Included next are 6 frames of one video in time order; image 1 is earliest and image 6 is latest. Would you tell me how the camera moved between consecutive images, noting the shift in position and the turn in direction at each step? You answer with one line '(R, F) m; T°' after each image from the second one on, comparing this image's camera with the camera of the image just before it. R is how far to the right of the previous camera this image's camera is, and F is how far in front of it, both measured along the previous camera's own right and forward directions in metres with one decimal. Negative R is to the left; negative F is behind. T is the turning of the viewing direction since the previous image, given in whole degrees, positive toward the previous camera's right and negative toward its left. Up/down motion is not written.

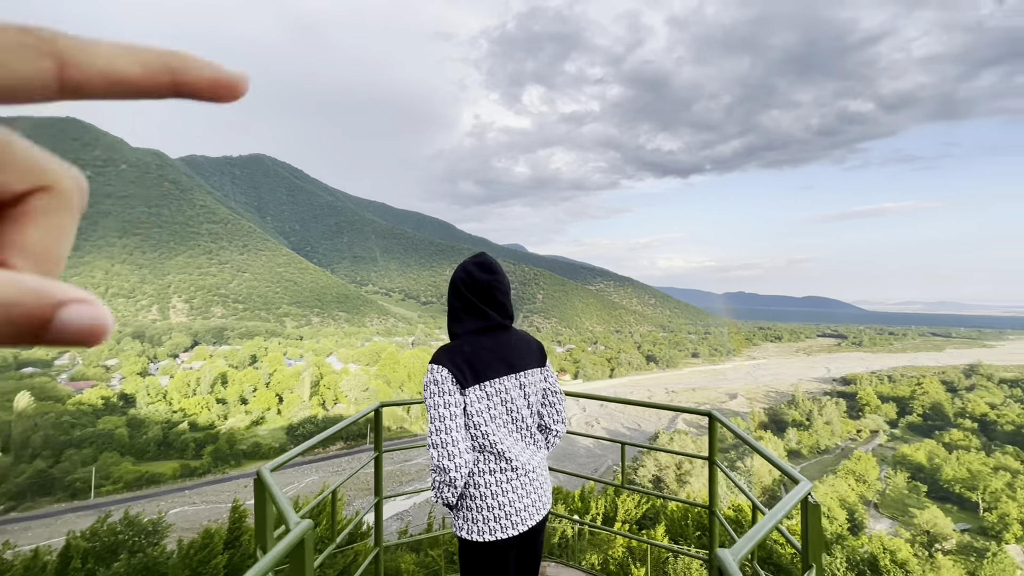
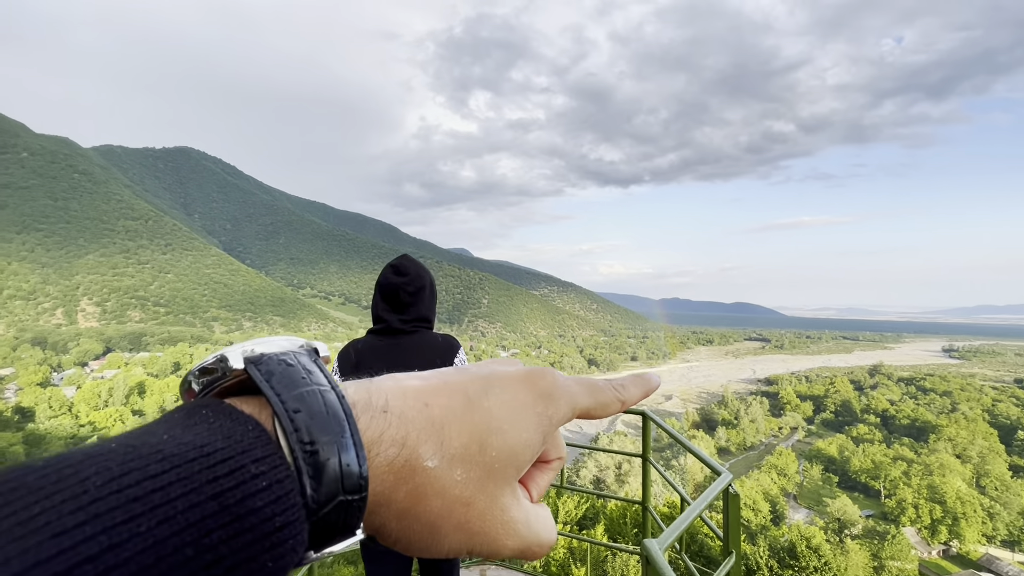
(0.0, -0.1) m; +7°
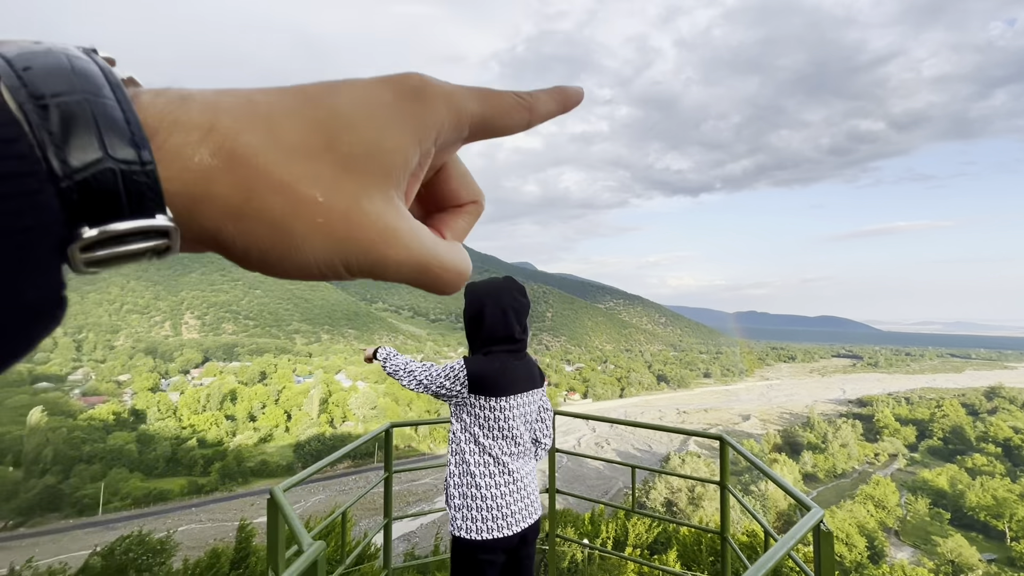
(0.0, +0.2) m; -8°
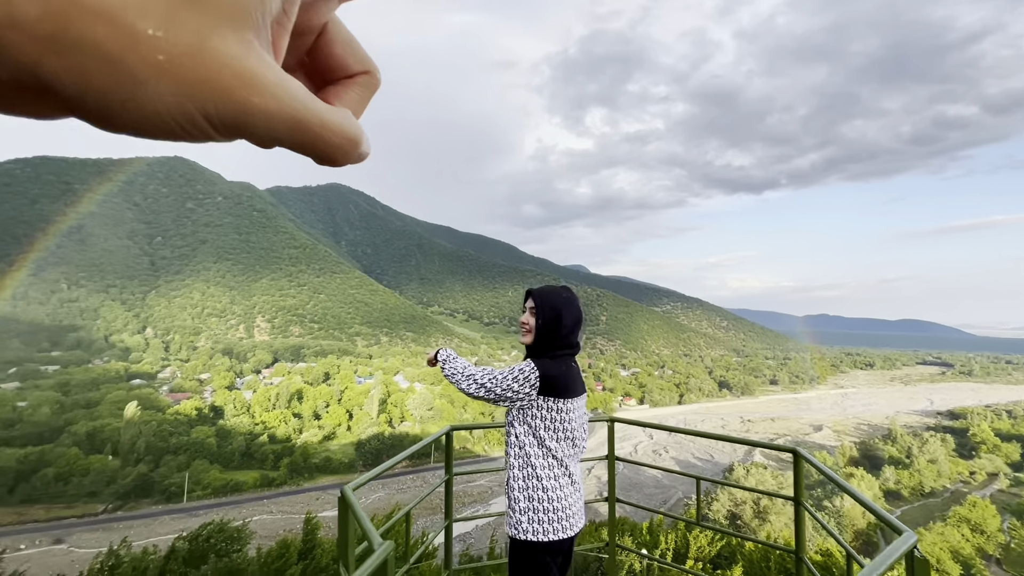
(+0.1, +0.3) m; -6°
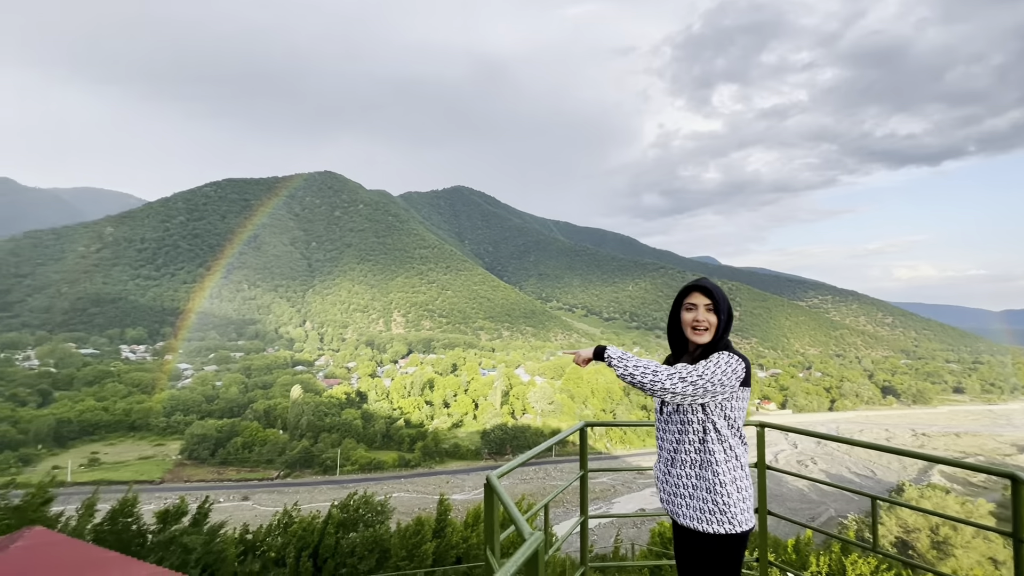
(+0.6, +0.9) m; -14°
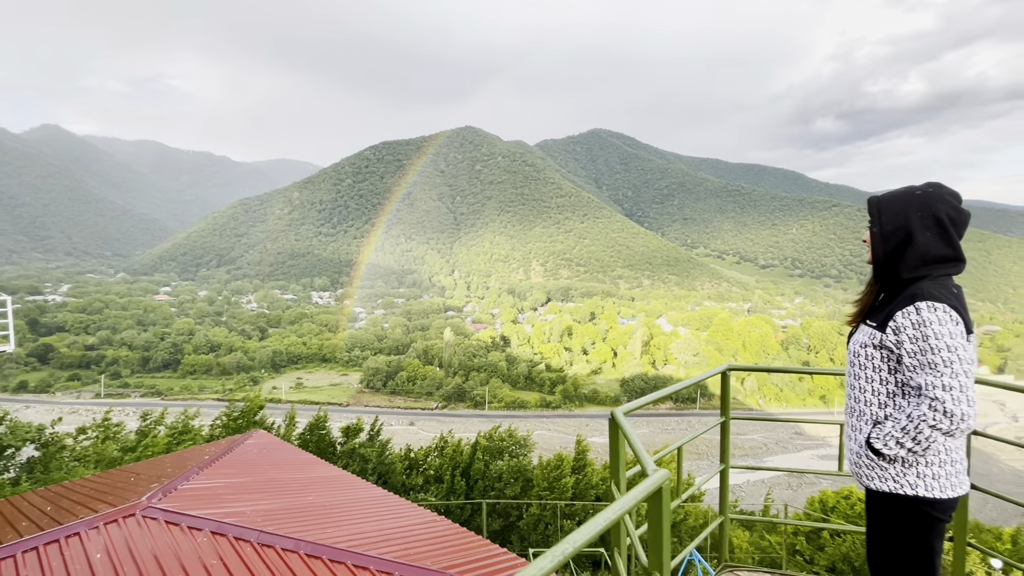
(+0.7, +0.4) m; -17°
